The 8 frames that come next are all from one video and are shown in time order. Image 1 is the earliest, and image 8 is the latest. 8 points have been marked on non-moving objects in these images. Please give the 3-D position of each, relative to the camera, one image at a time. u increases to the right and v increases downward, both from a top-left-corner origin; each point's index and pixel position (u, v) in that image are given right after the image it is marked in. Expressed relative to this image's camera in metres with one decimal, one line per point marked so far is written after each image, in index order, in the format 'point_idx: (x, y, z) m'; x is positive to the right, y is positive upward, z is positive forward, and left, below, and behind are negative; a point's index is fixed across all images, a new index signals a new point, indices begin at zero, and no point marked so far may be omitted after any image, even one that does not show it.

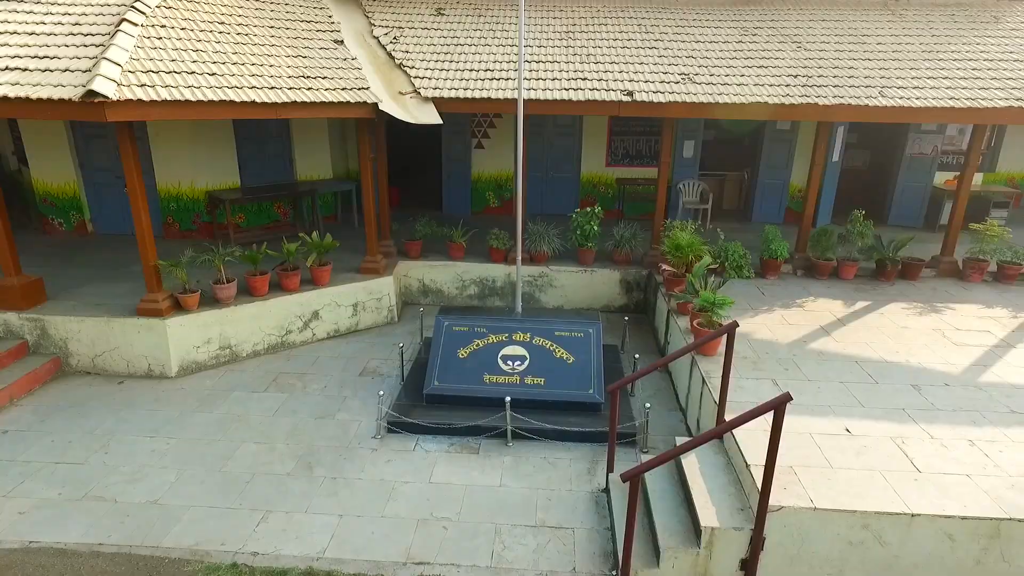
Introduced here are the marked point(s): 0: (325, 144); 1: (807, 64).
0: (-2.9, +2.1, +9.4) m
1: (+3.9, +3.0, +8.4) m
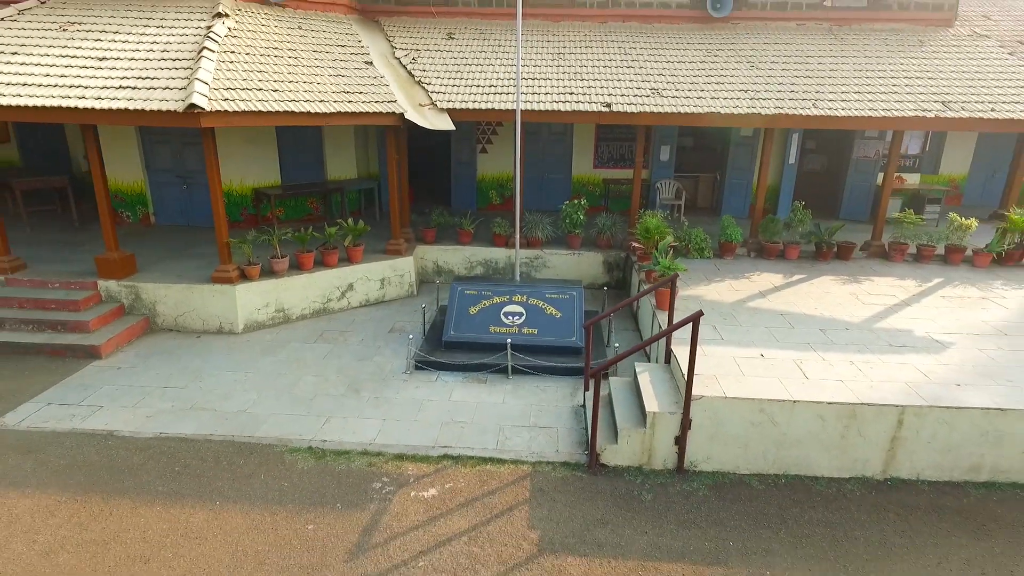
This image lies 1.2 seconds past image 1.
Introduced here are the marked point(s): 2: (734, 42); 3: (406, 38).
0: (-2.9, +2.4, +11.1) m
1: (+3.9, +3.3, +10.1) m
2: (+3.9, +4.3, +11.1) m
3: (-1.8, +4.4, +11.1) m
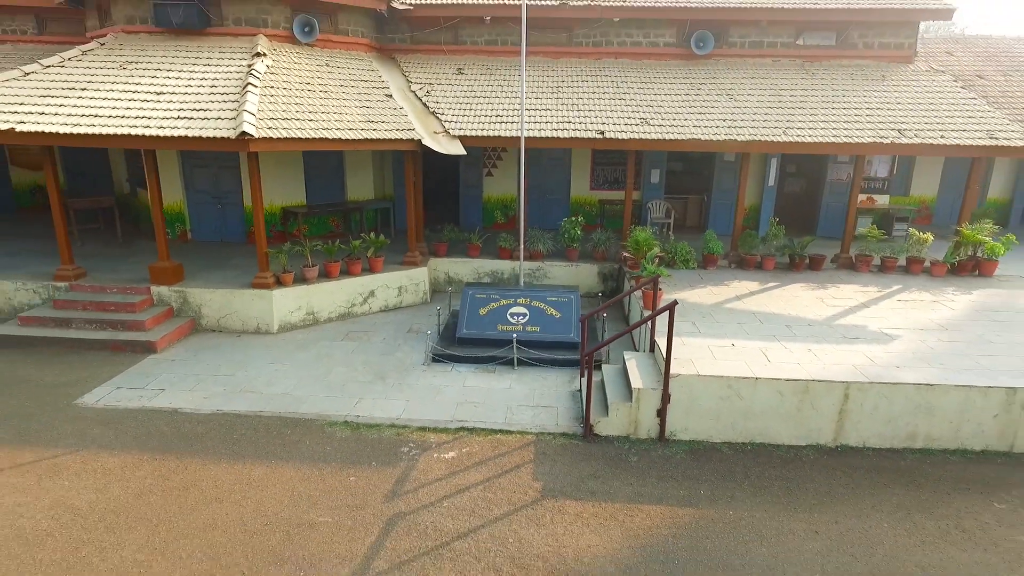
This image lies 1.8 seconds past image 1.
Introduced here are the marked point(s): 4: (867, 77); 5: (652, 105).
0: (-2.8, +2.2, +12.2) m
1: (+4.0, +3.2, +11.3) m
2: (+3.9, +4.1, +12.3) m
3: (-1.8, +4.2, +12.3) m
4: (+6.9, +4.1, +12.3) m
5: (+2.5, +3.3, +11.4) m
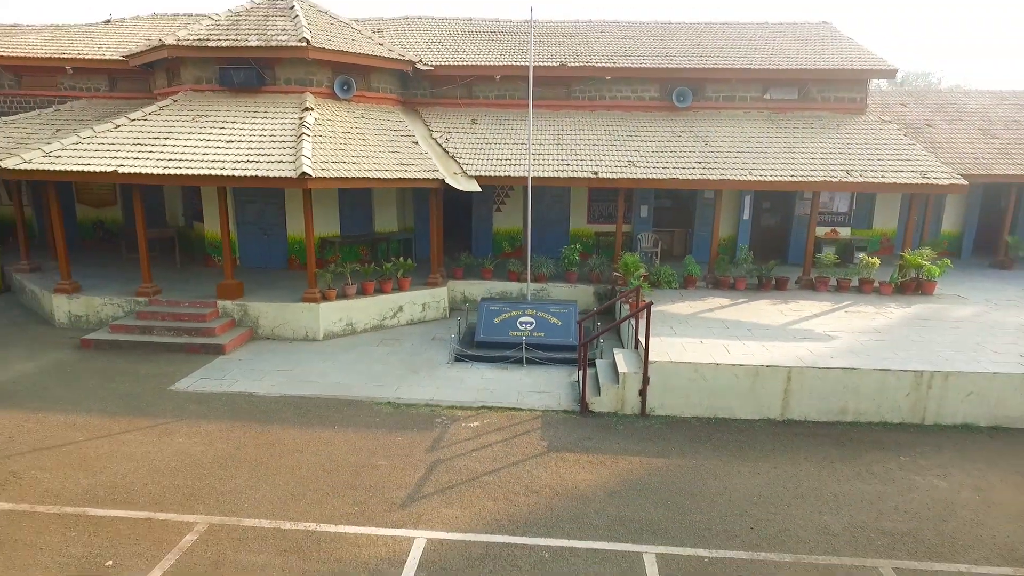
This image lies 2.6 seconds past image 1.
0: (-2.6, +1.8, +14.1) m
1: (+4.1, +2.8, +13.2) m
2: (+4.1, +3.7, +14.3) m
3: (-1.6, +3.7, +14.3) m
4: (+7.0, +3.6, +14.3) m
5: (+2.7, +2.9, +13.4) m
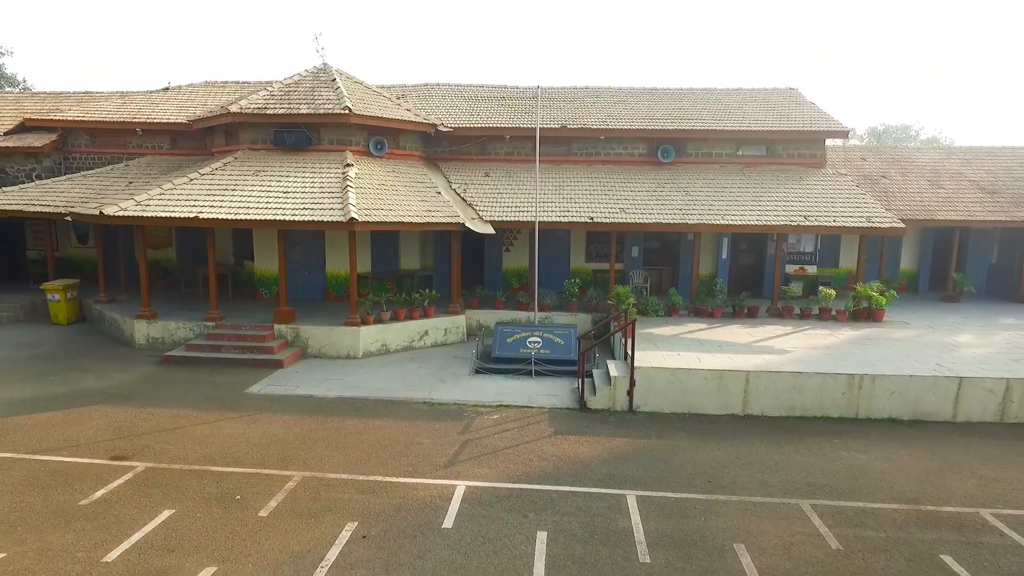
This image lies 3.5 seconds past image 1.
0: (-2.4, +1.0, +16.2) m
1: (+4.3, +2.1, +15.4) m
2: (+4.3, +2.9, +16.6) m
3: (-1.4, +2.9, +16.6) m
4: (+7.2, +2.9, +16.6) m
5: (+2.9, +2.2, +15.6) m
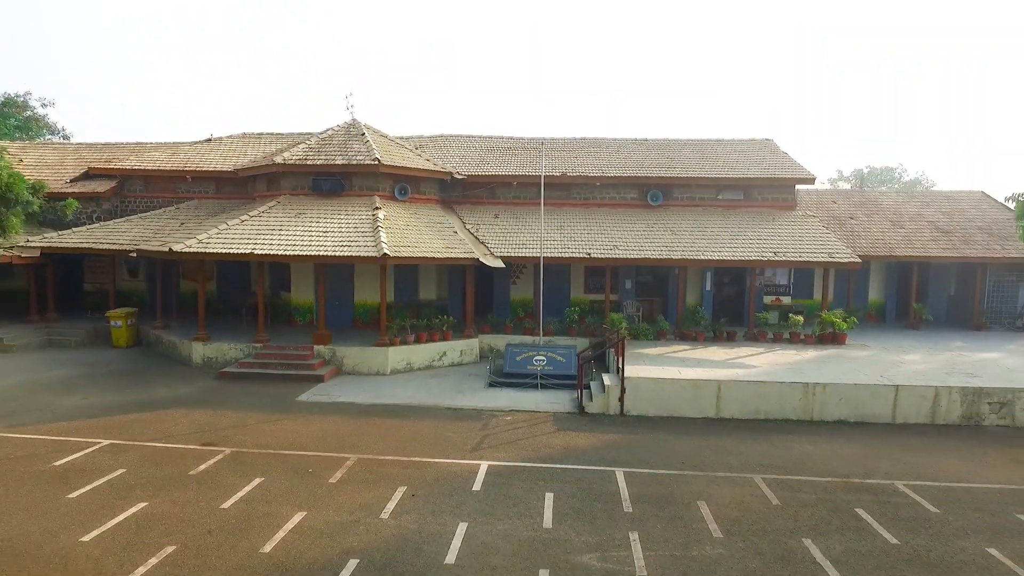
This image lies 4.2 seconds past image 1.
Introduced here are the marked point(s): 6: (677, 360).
0: (-2.2, +0.2, +18.3) m
1: (+4.5, +1.3, +17.6) m
2: (+4.5, +2.0, +18.8) m
3: (-1.2, +2.1, +18.8) m
4: (+7.4, +2.0, +18.8) m
5: (+3.1, +1.4, +17.8) m
6: (+3.6, -1.6, +13.9) m
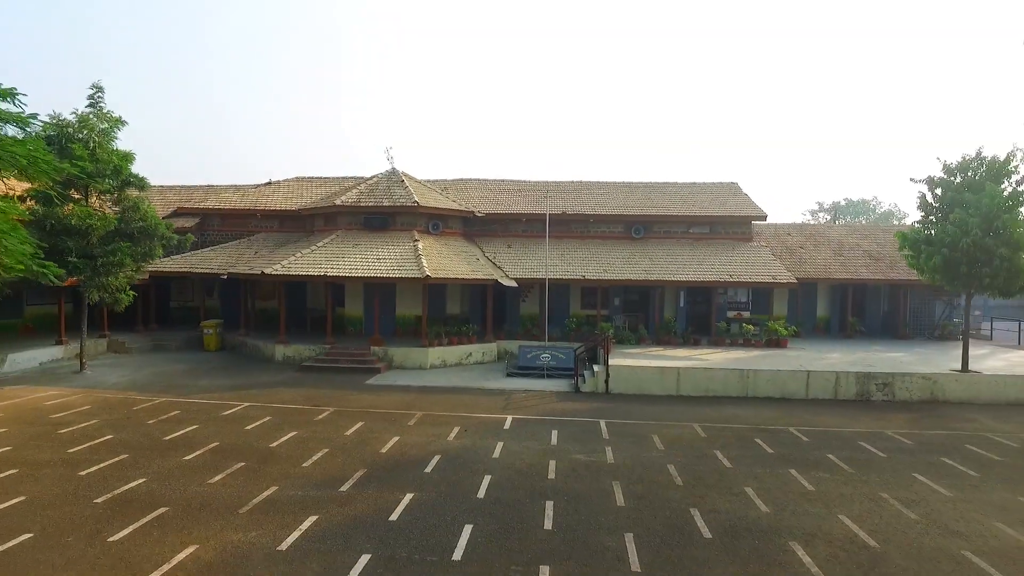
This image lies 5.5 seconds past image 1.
0: (-1.9, -0.4, +22.7) m
1: (+4.9, +0.8, +22.0) m
2: (+4.8, +1.4, +23.2) m
3: (-0.9, +1.5, +23.2) m
4: (+7.8, +1.4, +23.2) m
5: (+3.5, +0.9, +22.2) m
6: (+4.0, -2.0, +18.1) m
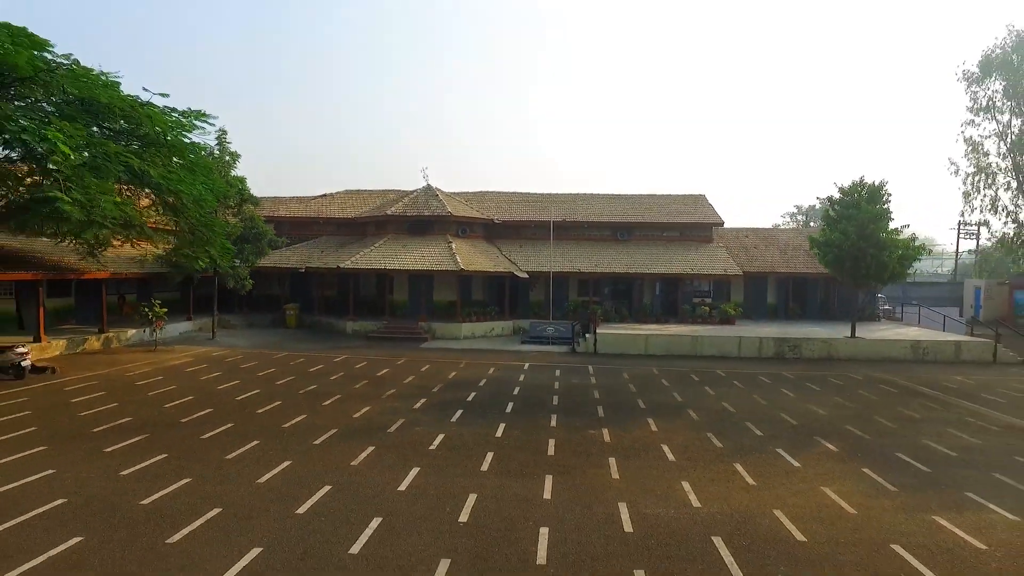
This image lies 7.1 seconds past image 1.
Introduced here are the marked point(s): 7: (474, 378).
0: (-1.4, 0.0, +28.9) m
1: (+5.4, +1.2, +28.2) m
2: (+5.4, +1.8, +29.4) m
3: (-0.3, +1.9, +29.5) m
4: (+8.3, +1.8, +29.4) m
5: (+4.0, +1.3, +28.4) m
6: (+4.5, -1.6, +24.4) m
7: (-1.0, -2.5, +17.2) m
